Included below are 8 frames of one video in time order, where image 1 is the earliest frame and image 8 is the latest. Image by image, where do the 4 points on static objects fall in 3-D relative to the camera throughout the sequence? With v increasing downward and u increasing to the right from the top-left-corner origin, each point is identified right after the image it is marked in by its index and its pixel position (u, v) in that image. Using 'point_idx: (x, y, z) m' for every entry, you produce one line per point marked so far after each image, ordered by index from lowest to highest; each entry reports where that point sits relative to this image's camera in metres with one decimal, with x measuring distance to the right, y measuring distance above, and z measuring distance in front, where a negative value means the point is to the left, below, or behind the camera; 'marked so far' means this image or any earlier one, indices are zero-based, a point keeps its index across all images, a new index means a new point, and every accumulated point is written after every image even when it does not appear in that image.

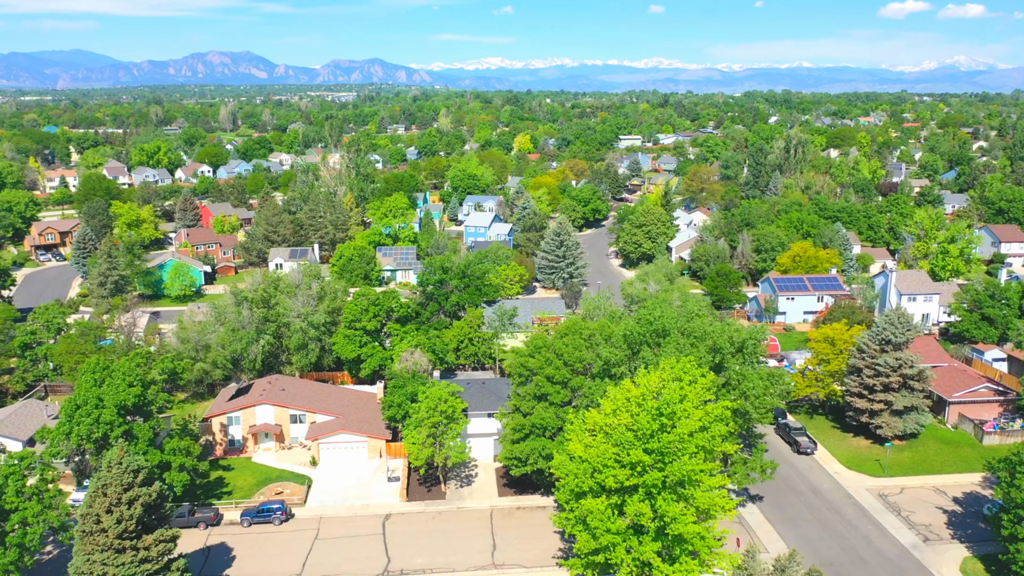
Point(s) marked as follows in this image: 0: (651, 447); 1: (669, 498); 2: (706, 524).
0: (+3.1, -3.6, +18.9) m
1: (+3.5, -4.8, +18.7) m
2: (+4.7, -5.6, +19.7) m
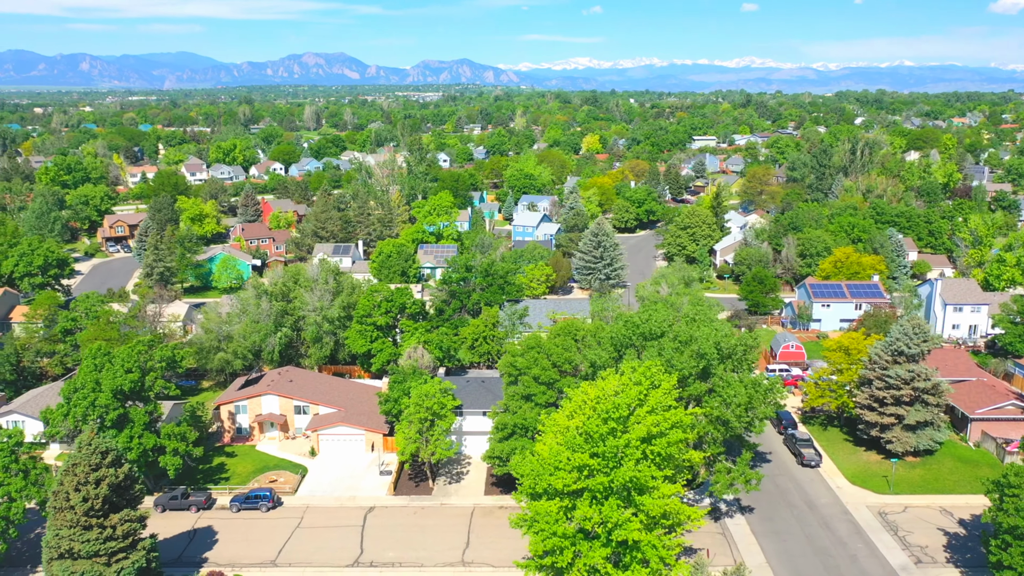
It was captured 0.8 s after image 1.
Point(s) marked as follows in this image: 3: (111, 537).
0: (+1.9, -3.7, +18.6) m
1: (+2.3, -4.8, +18.4) m
2: (+3.5, -5.7, +19.2) m
3: (-9.6, -6.0, +19.7) m
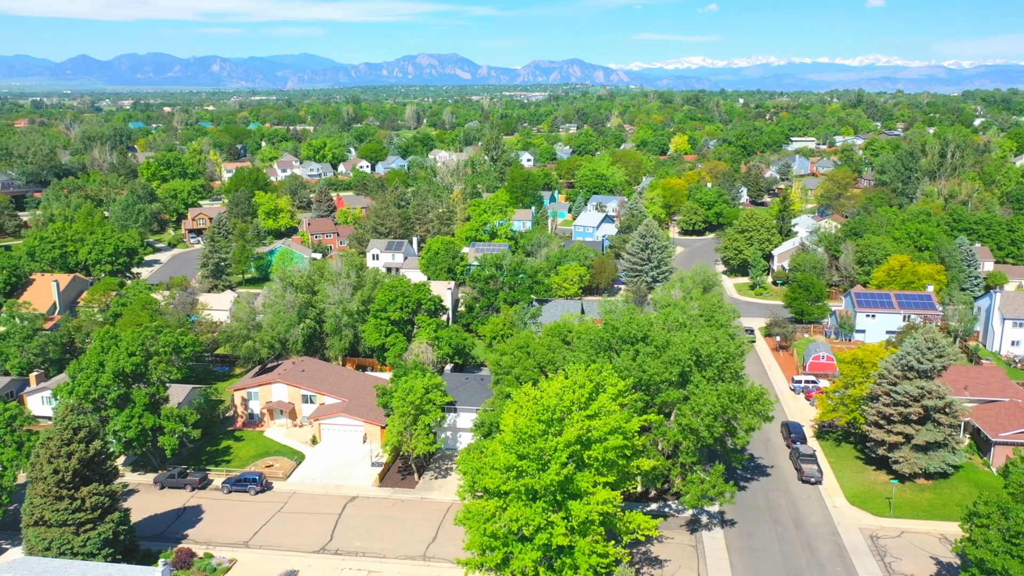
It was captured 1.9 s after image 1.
0: (+0.3, -3.6, +18.5) m
1: (+0.6, -4.8, +18.2) m
2: (+1.9, -5.7, +18.9) m
3: (-11.0, -5.6, +21.0) m
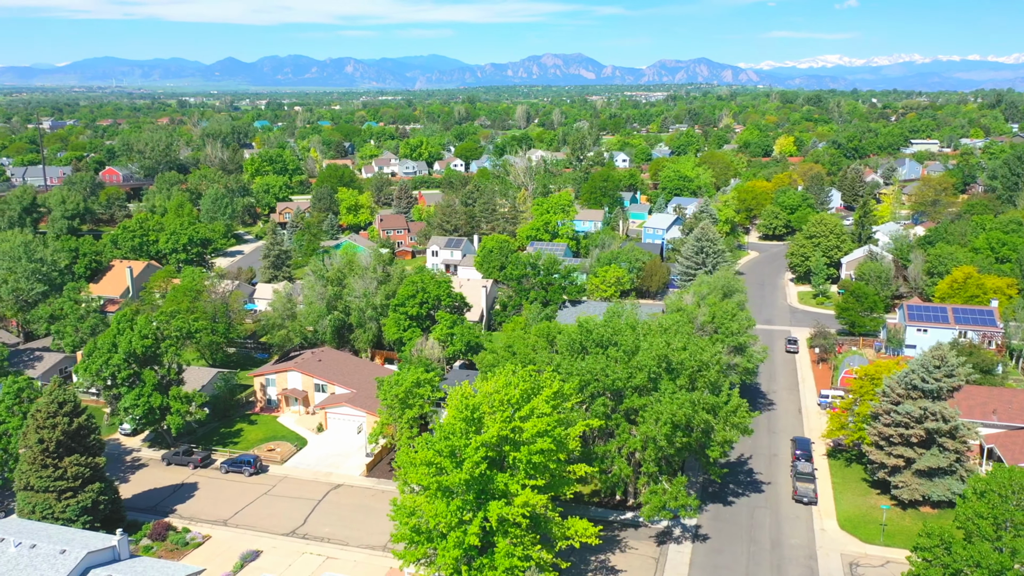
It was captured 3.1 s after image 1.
0: (-1.5, -3.6, +18.5) m
1: (-1.3, -4.8, +18.1) m
2: (+0.1, -5.7, +18.7) m
3: (-12.4, -5.2, +22.6) m
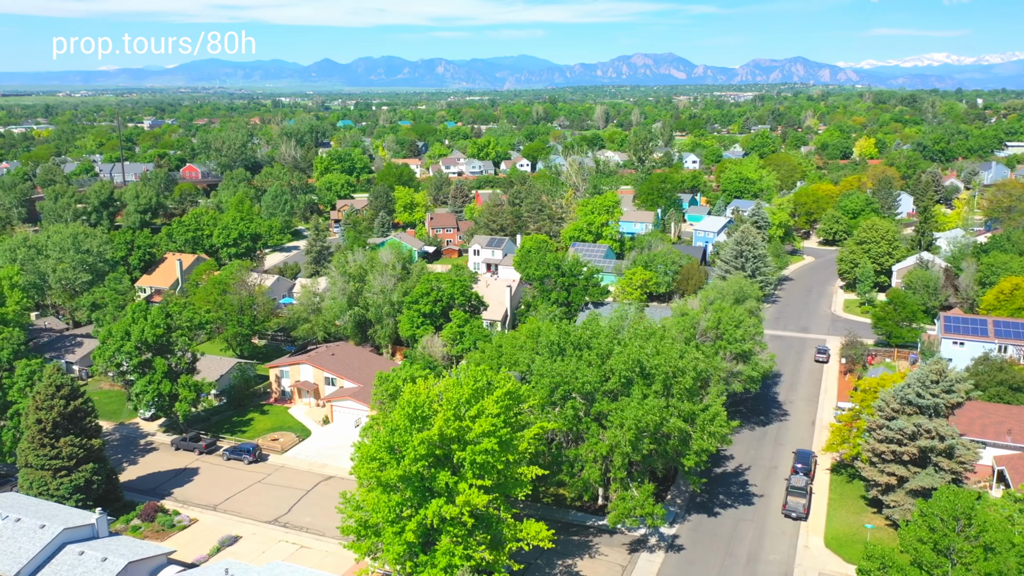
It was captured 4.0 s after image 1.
0: (-2.7, -3.5, +18.7) m
1: (-2.6, -4.7, +18.3) m
2: (-1.3, -5.7, +18.7) m
3: (-13.2, -4.9, +23.9) m
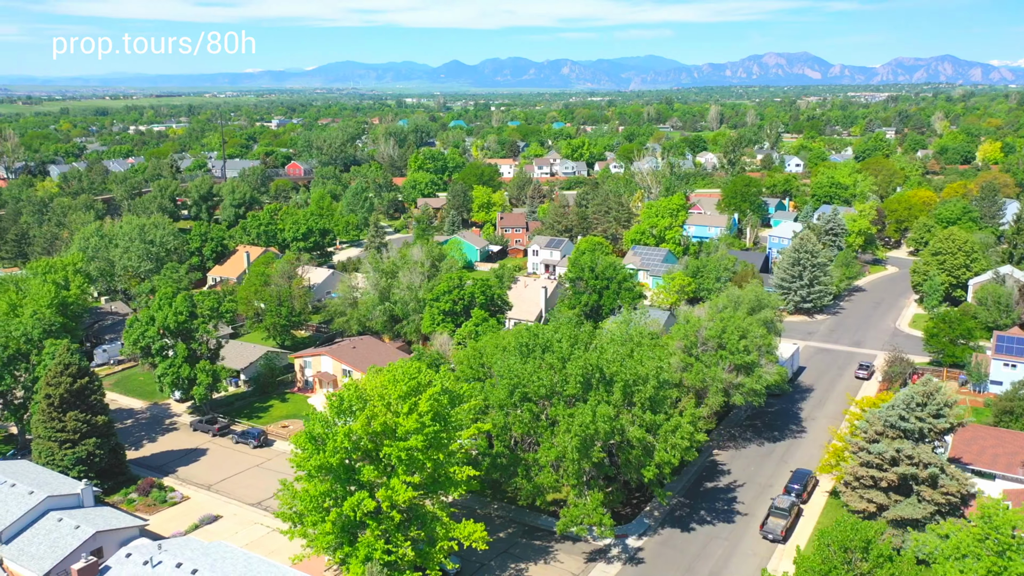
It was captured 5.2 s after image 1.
0: (-4.5, -3.4, +19.1) m
1: (-4.4, -4.6, +18.8) m
2: (-3.1, -5.7, +18.9) m
3: (-14.1, -4.4, +25.9) m
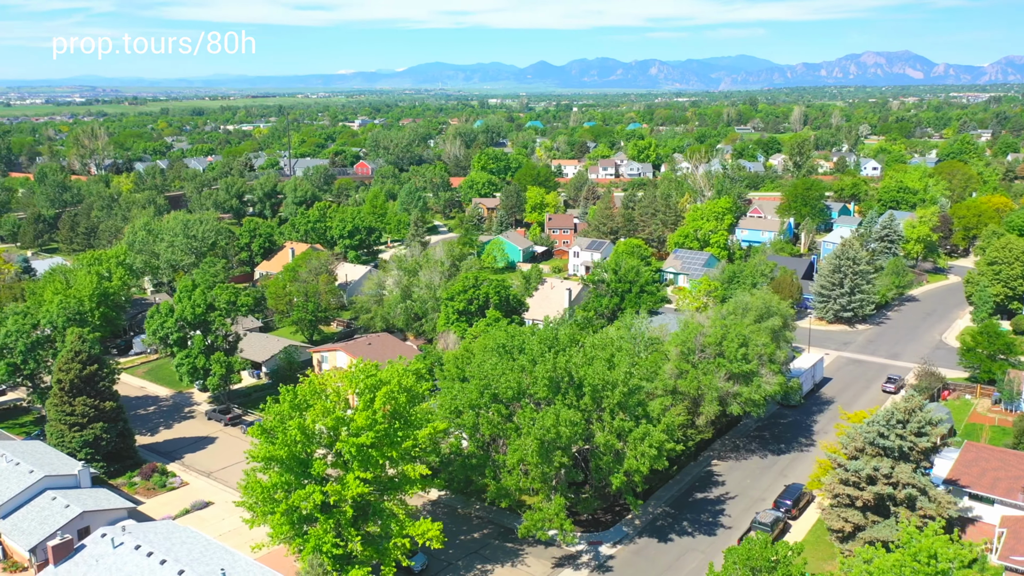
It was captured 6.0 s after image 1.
0: (-5.6, -3.3, +19.6) m
1: (-5.7, -4.5, +19.2) m
2: (-4.3, -5.6, +19.3) m
3: (-14.6, -4.1, +27.3) m
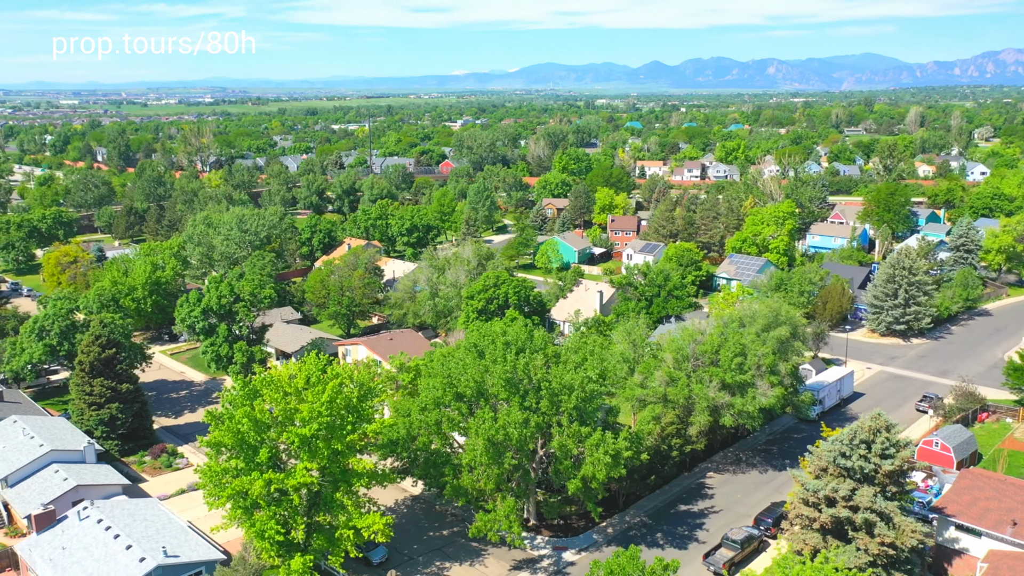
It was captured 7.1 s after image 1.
0: (-7.0, -3.1, +20.3) m
1: (-7.1, -4.3, +20.0) m
2: (-5.8, -5.4, +19.8) m
3: (-14.9, -3.7, +29.1) m
